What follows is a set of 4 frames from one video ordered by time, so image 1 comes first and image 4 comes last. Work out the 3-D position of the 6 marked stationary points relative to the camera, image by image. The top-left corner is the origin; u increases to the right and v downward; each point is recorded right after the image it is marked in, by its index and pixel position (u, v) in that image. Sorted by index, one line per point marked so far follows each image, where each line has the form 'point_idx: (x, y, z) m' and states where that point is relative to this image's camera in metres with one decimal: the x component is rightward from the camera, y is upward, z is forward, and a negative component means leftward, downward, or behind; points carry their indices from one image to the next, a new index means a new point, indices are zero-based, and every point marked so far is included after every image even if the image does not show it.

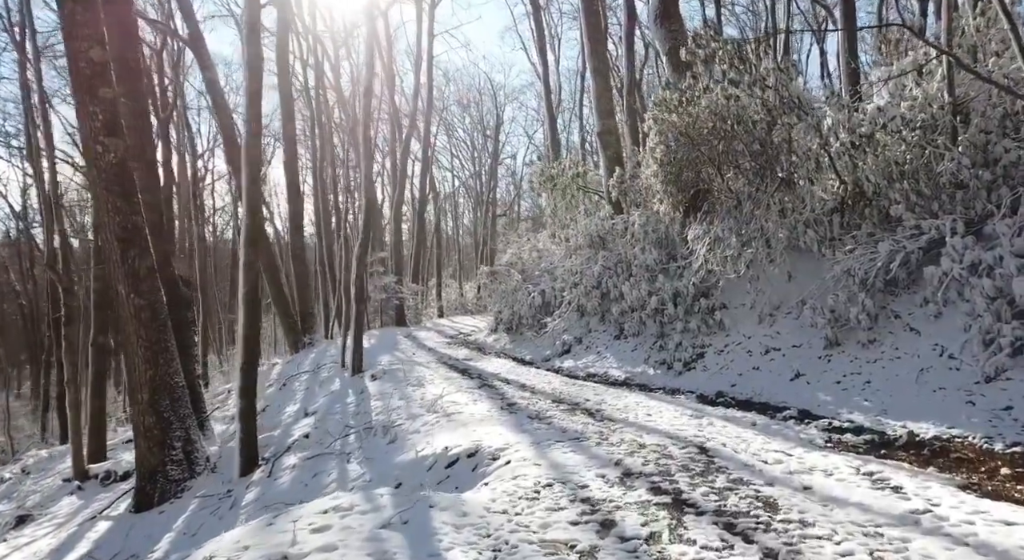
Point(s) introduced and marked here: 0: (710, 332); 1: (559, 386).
0: (+3.3, -0.9, +10.2) m
1: (+0.7, -1.6, +9.0) m
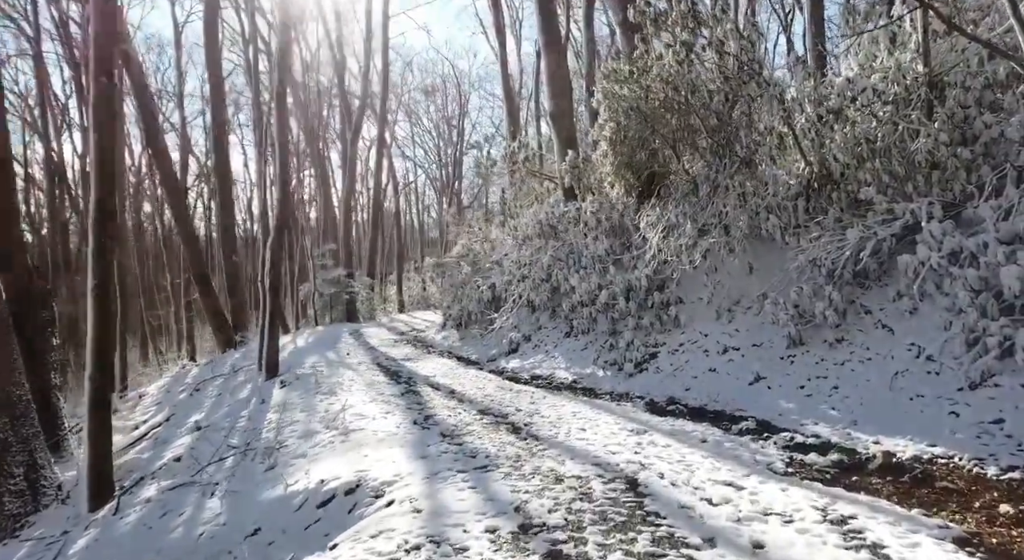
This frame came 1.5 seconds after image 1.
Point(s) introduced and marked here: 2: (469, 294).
0: (+2.3, -0.7, +9.2) m
1: (-0.3, -1.5, +7.9) m
2: (-1.0, -0.3, +14.5) m
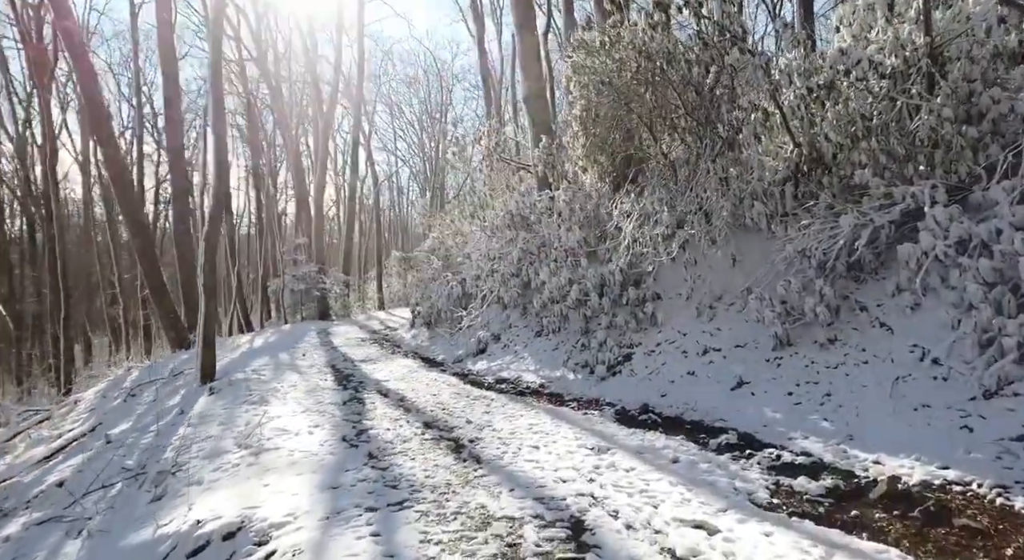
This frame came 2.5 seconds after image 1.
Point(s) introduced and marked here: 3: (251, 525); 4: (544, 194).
0: (+1.8, -0.7, +8.4) m
1: (-0.8, -1.4, +7.1) m
2: (-1.6, -0.2, +13.6) m
3: (-1.5, -1.4, +3.5) m
4: (+0.6, +1.5, +10.7) m
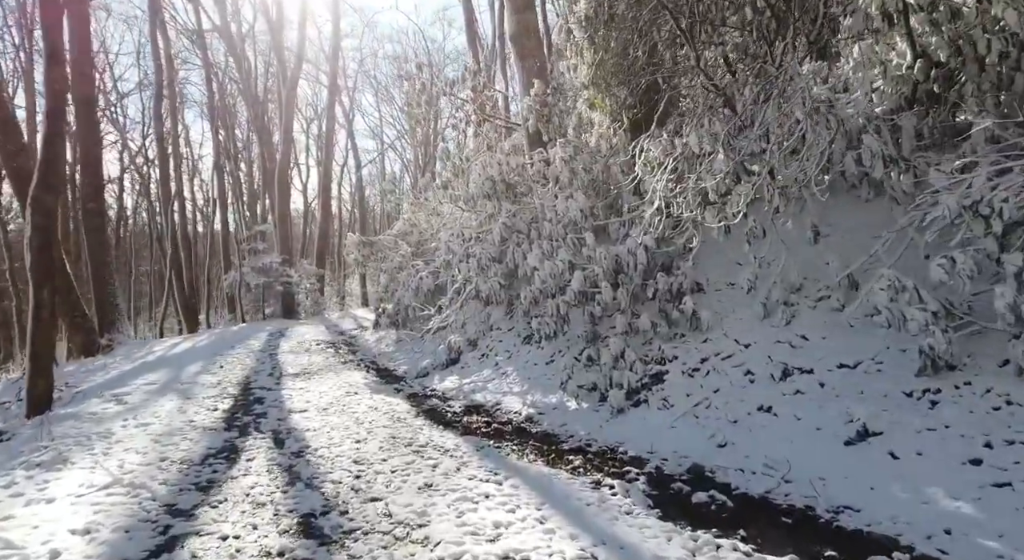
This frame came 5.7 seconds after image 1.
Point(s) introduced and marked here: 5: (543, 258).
0: (+1.5, -0.5, +5.7) m
1: (-1.0, -1.2, +4.4) m
2: (-1.9, 0.0, +10.9) m
3: (-1.7, -1.3, +0.8) m
4: (+0.3, +1.7, +8.0) m
5: (+0.4, +0.2, +6.9) m
